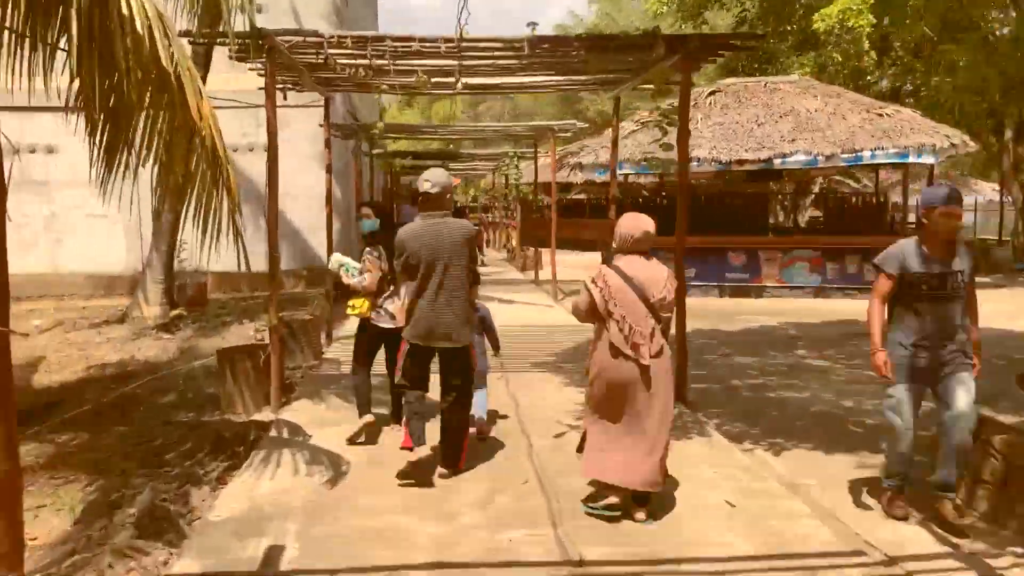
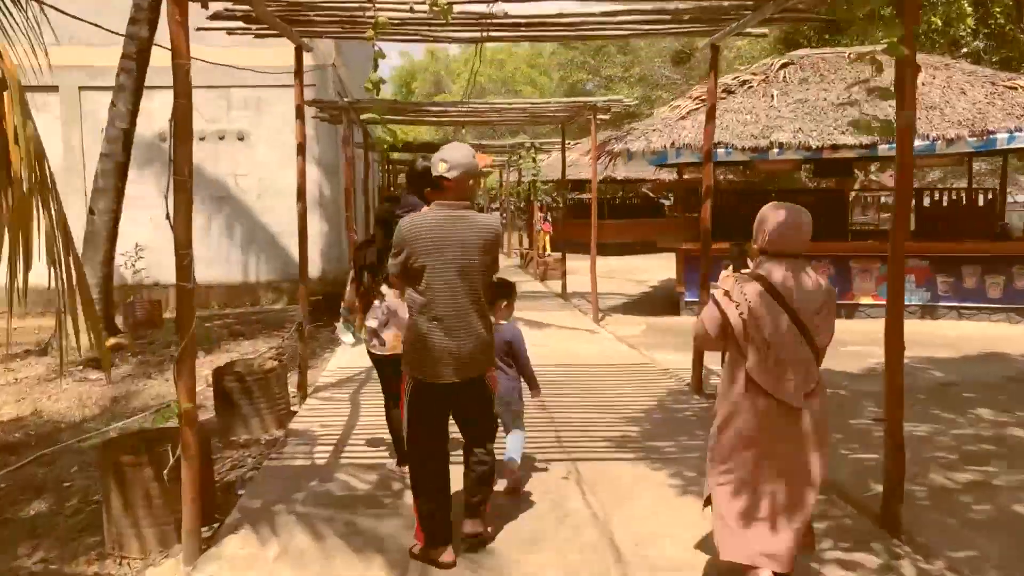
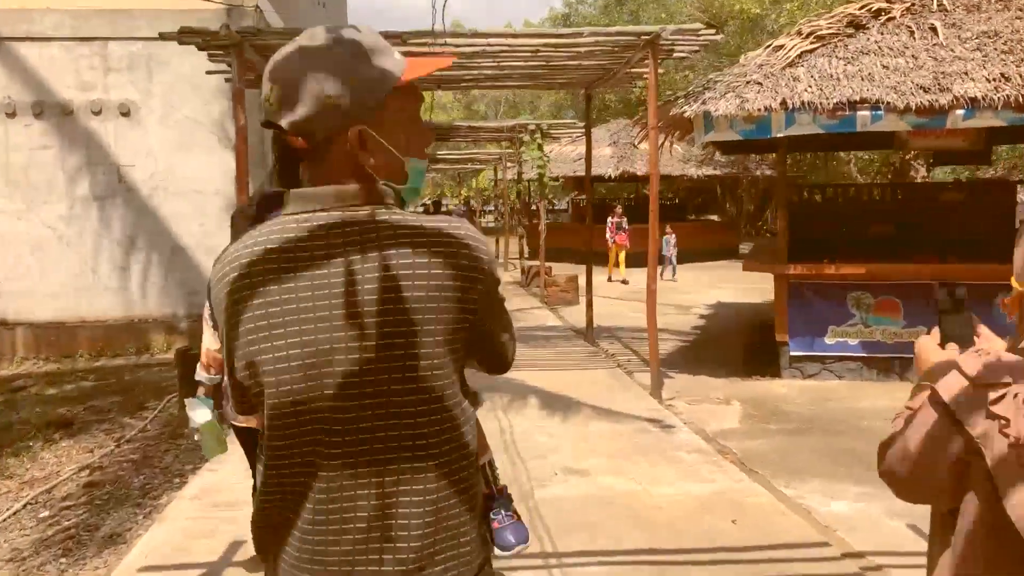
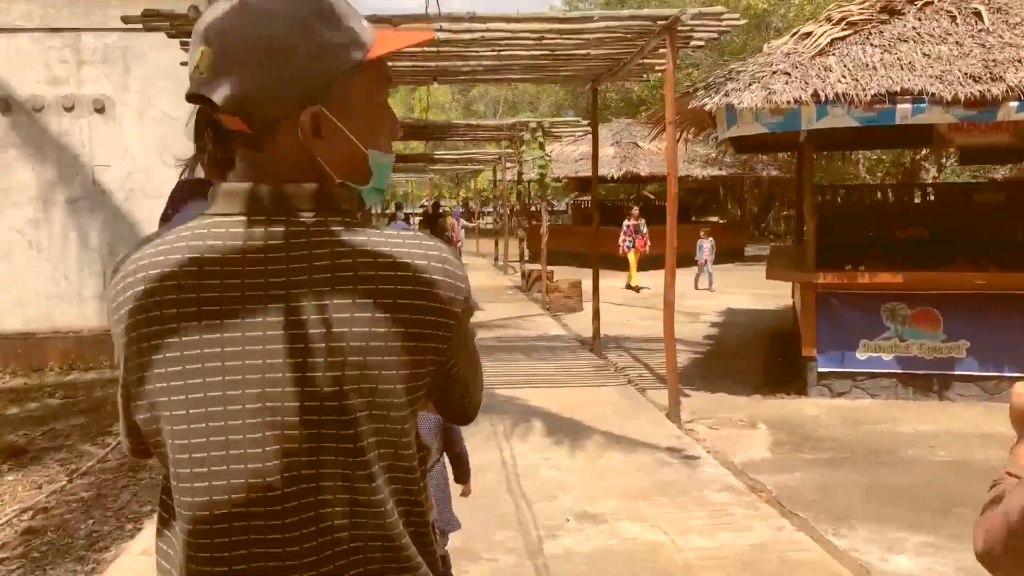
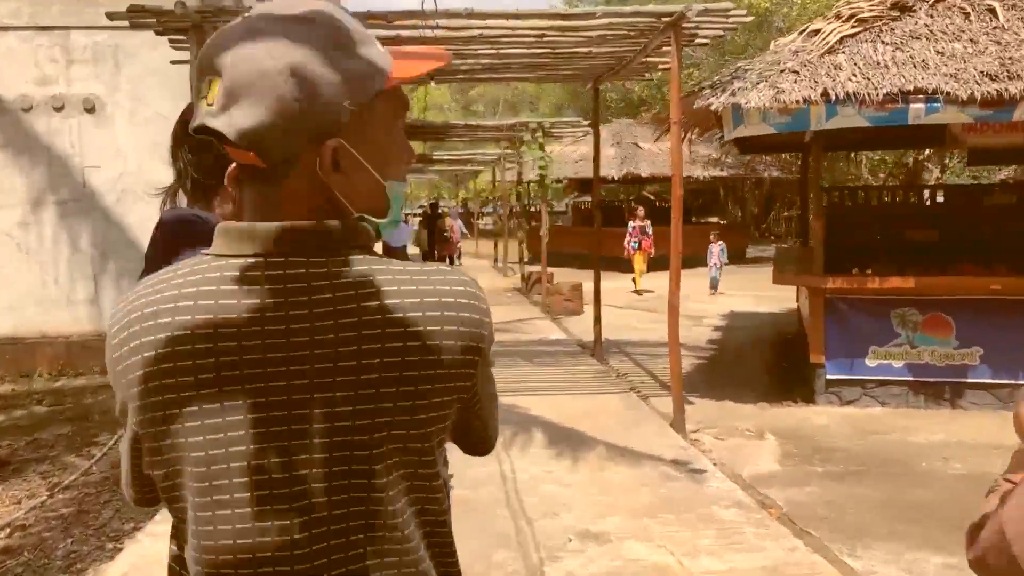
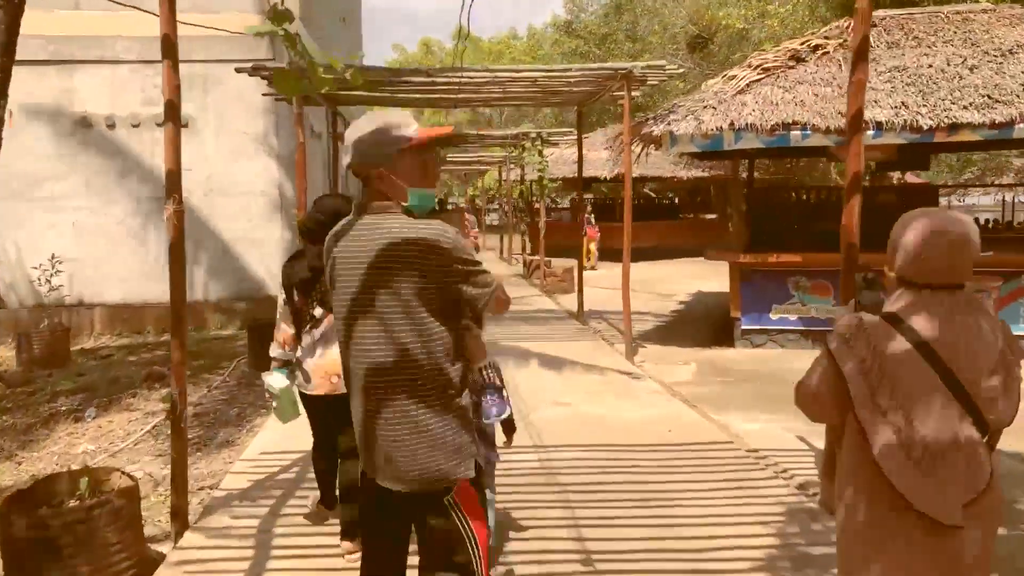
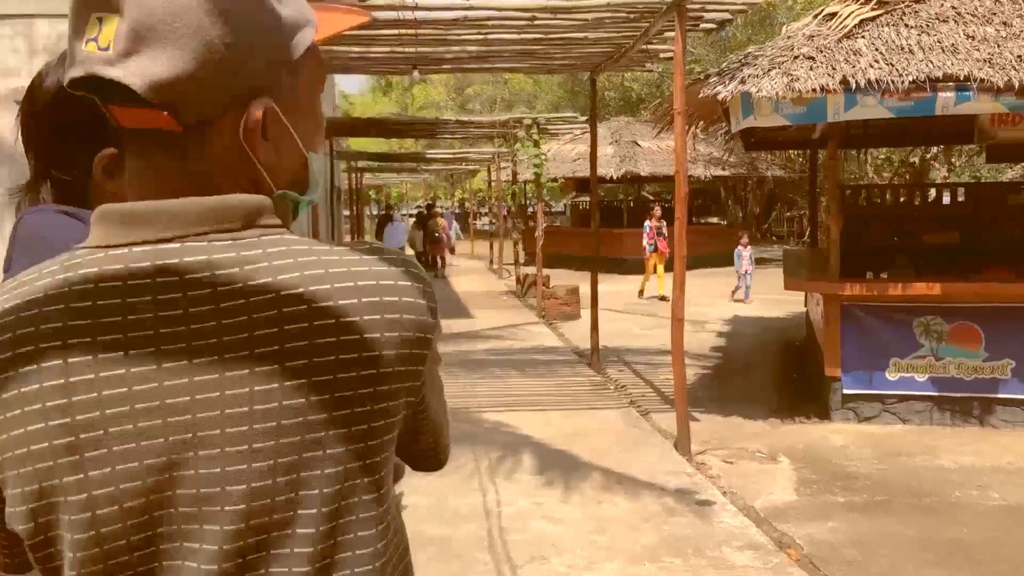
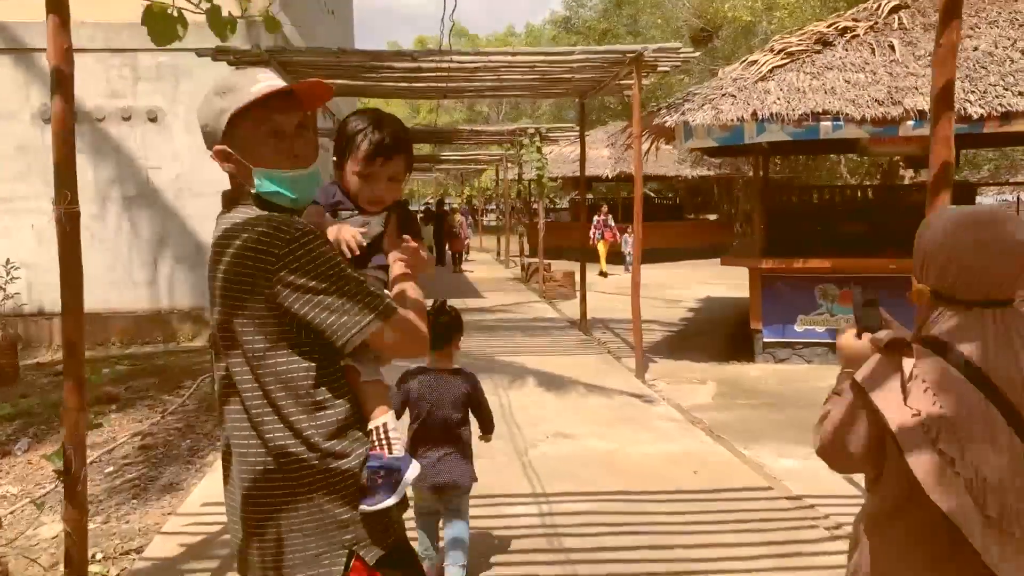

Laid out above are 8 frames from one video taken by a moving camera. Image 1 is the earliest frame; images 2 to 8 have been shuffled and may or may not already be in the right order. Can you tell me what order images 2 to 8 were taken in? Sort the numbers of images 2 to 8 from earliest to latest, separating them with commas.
2, 6, 8, 3, 4, 5, 7
